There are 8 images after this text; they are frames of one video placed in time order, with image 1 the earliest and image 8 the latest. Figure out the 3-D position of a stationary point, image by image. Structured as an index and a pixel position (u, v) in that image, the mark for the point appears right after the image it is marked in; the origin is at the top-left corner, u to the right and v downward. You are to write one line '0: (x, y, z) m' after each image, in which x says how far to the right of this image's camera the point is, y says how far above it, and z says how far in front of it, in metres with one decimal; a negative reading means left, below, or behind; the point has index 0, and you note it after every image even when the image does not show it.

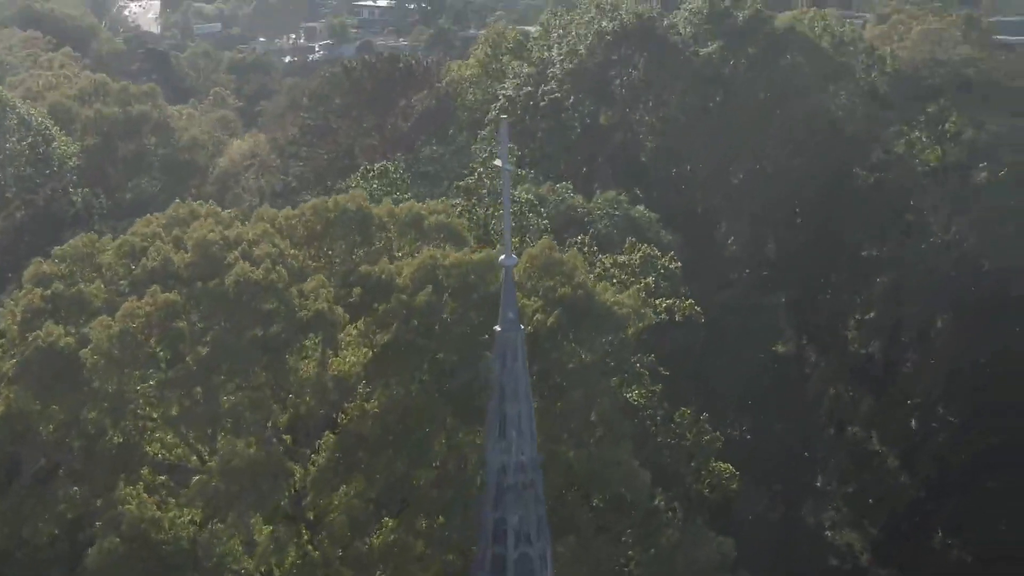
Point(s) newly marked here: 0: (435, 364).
0: (-0.6, -0.6, +11.8) m
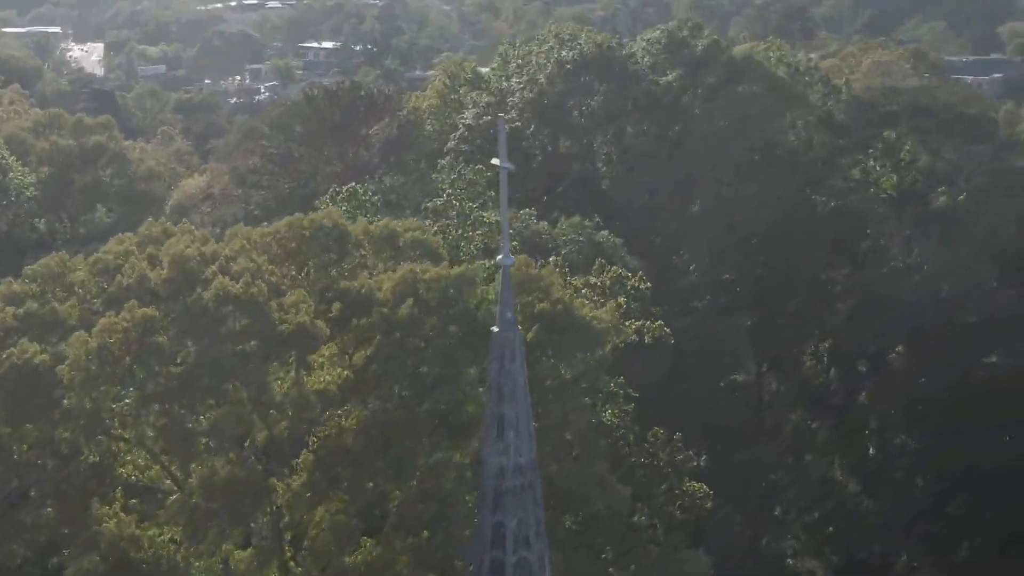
0: (-0.7, -0.7, +11.7) m
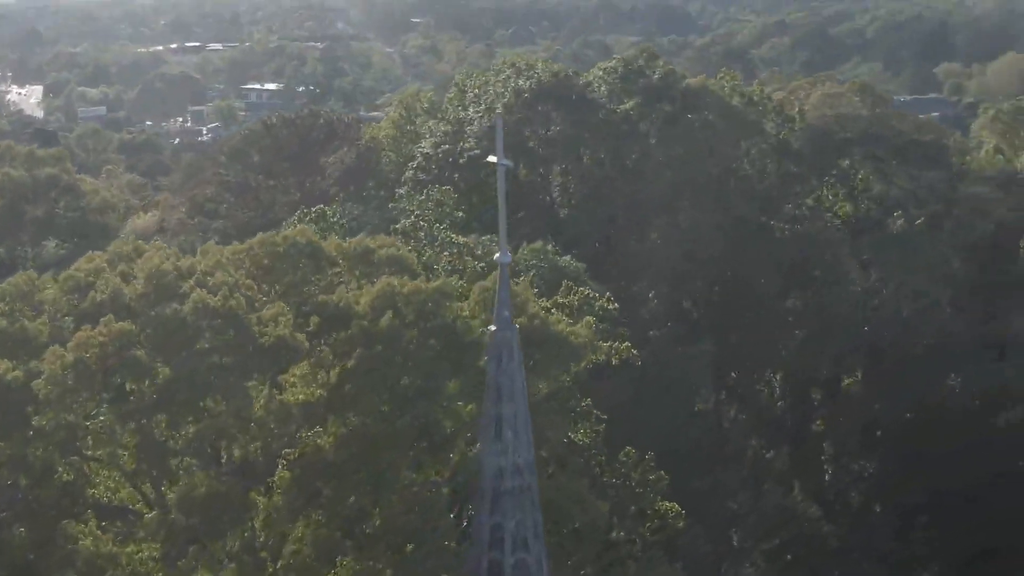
0: (-0.9, -0.8, +11.6) m
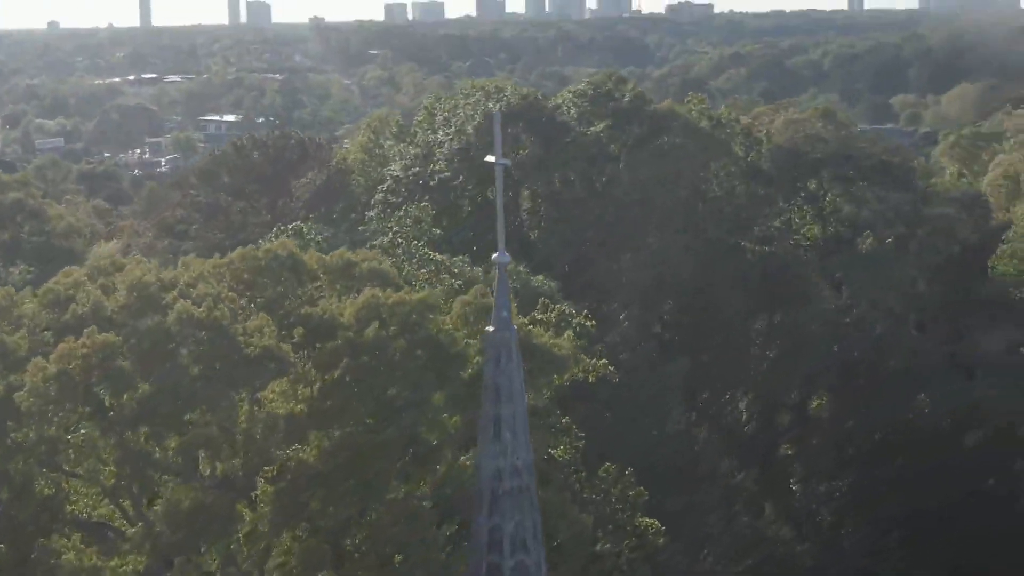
0: (-0.9, -0.8, +11.6) m
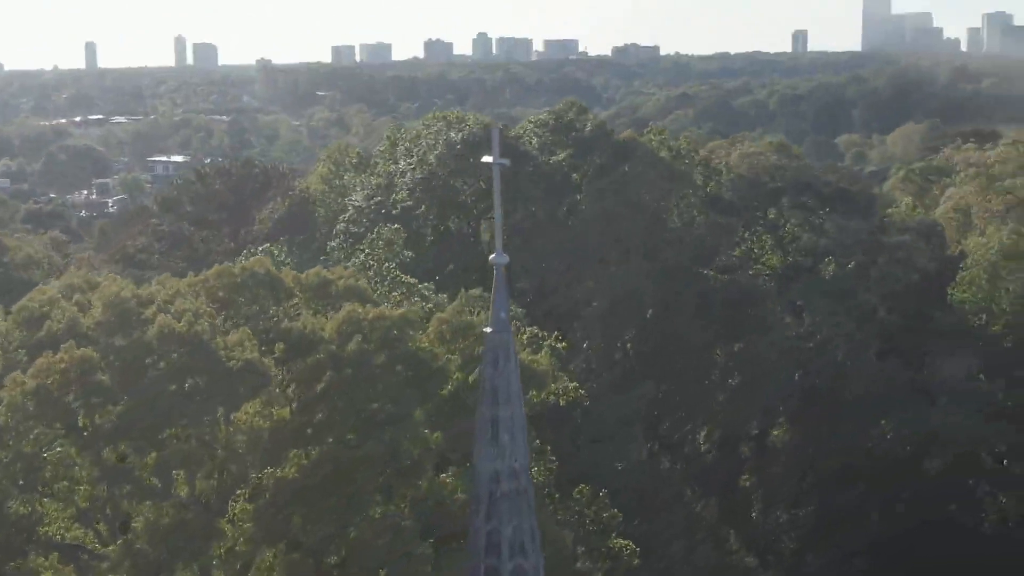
0: (-1.1, -0.9, +11.5) m
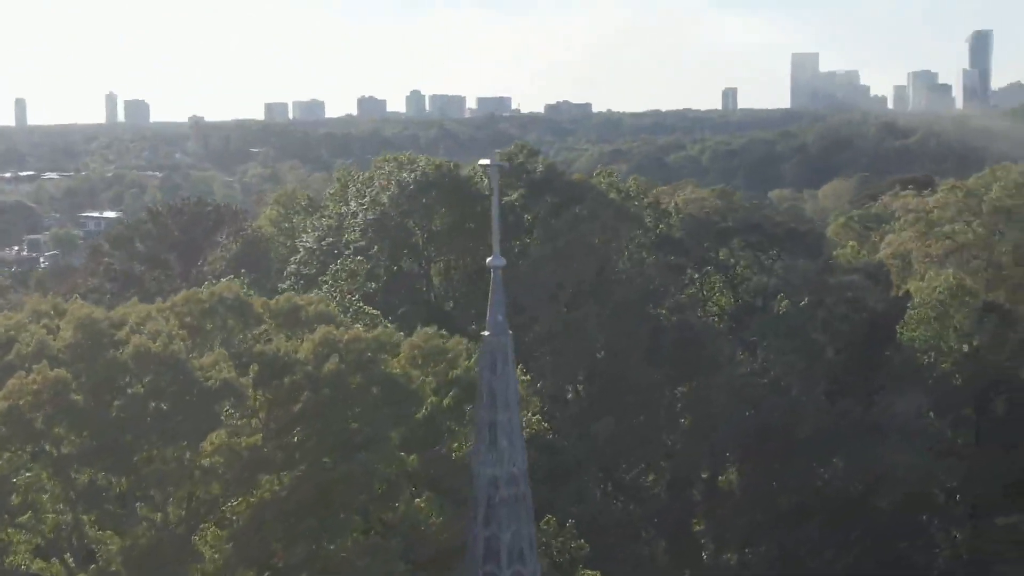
0: (-1.2, -1.1, +11.3) m
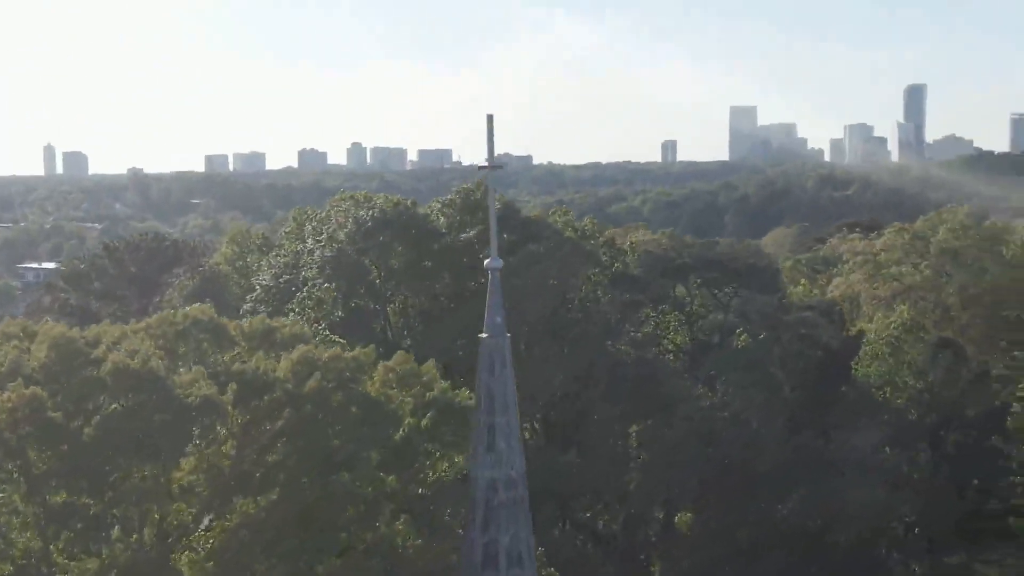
0: (-1.4, -1.2, +11.2) m
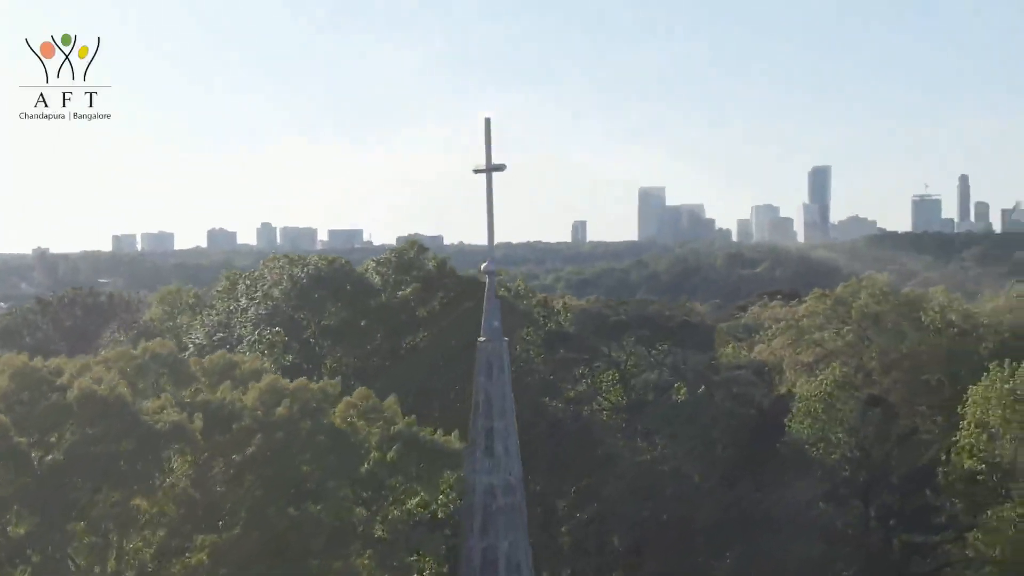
0: (-1.5, -1.4, +11.0) m
